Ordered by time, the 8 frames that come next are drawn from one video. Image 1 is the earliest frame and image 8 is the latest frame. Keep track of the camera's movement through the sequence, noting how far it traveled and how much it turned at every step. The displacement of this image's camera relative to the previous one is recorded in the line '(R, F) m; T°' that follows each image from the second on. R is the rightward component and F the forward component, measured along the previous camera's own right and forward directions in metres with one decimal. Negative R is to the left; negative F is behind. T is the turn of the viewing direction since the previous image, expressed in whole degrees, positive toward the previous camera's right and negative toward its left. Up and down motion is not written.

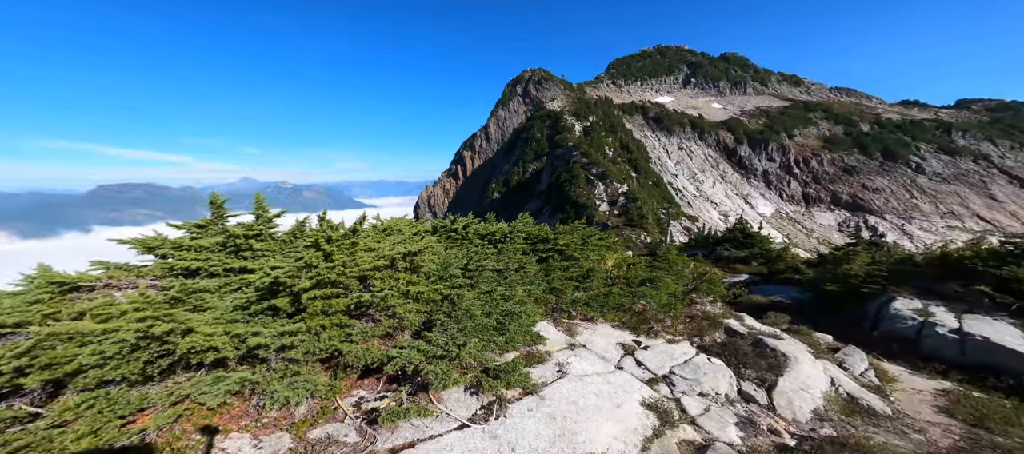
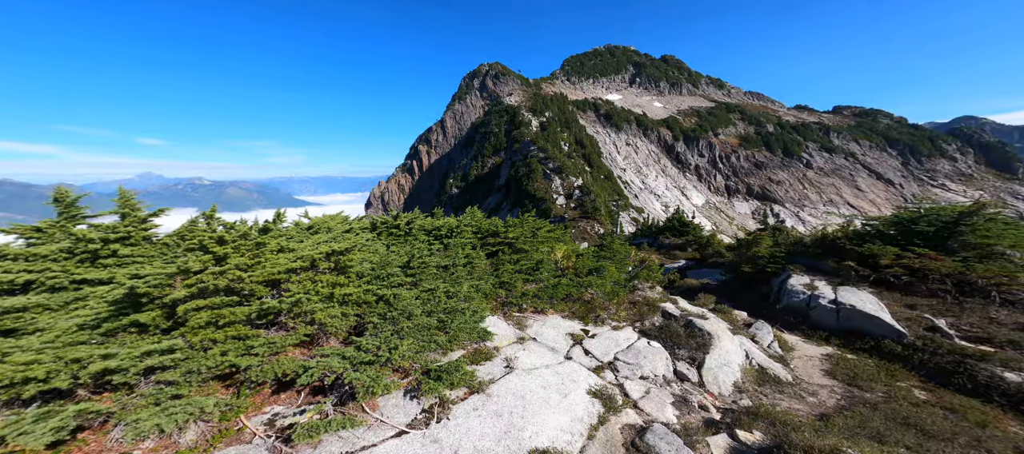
(+0.1, 0.0) m; +8°
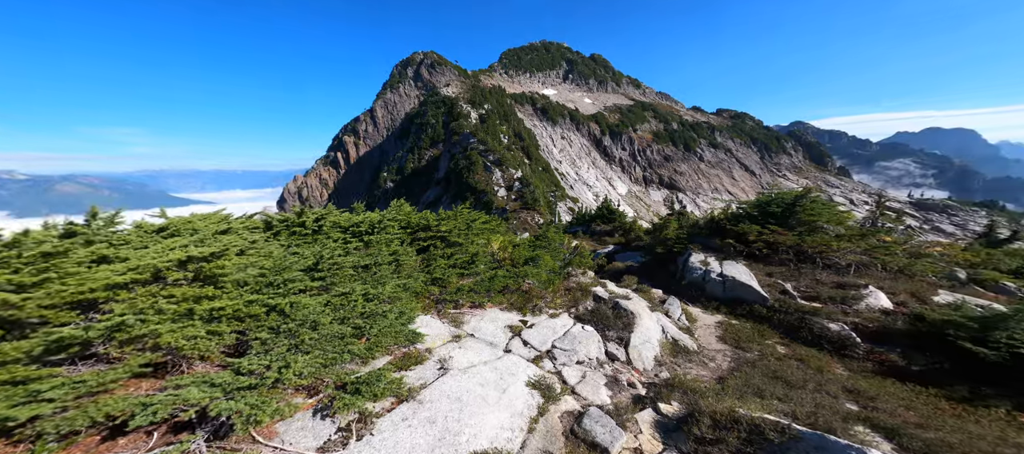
(+0.1, +0.1) m; +9°
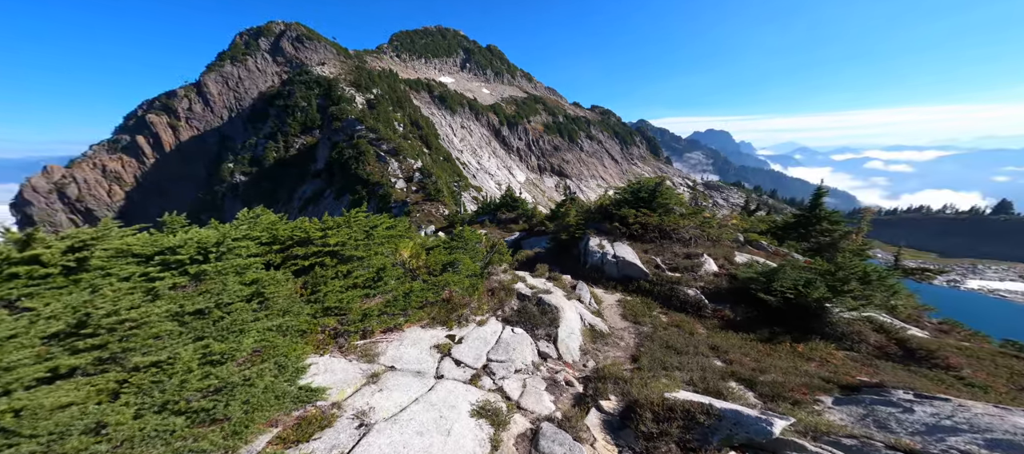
(-0.4, +0.8) m; +16°
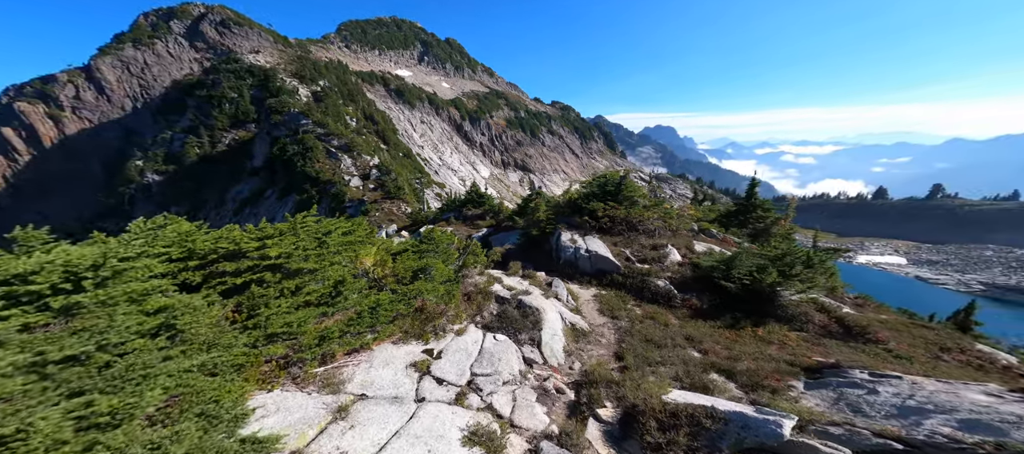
(-0.4, +0.7) m; +6°
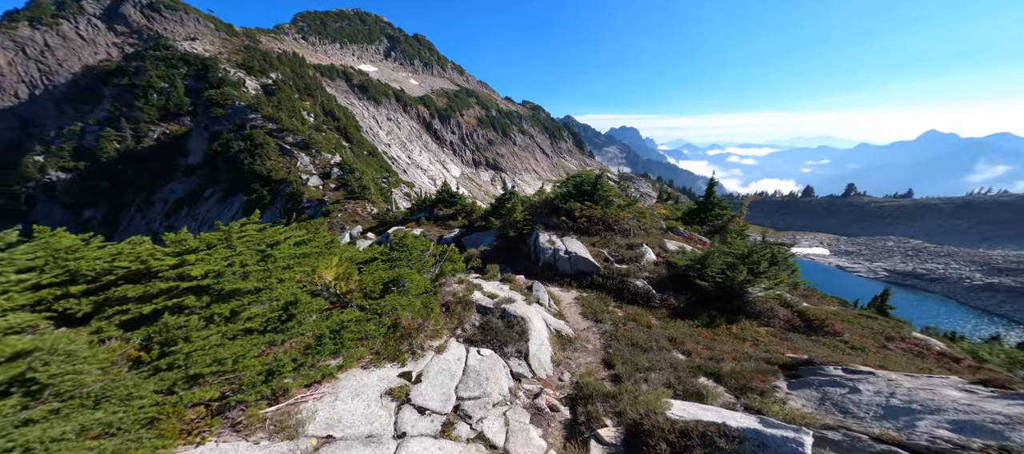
(-0.3, +0.7) m; +5°
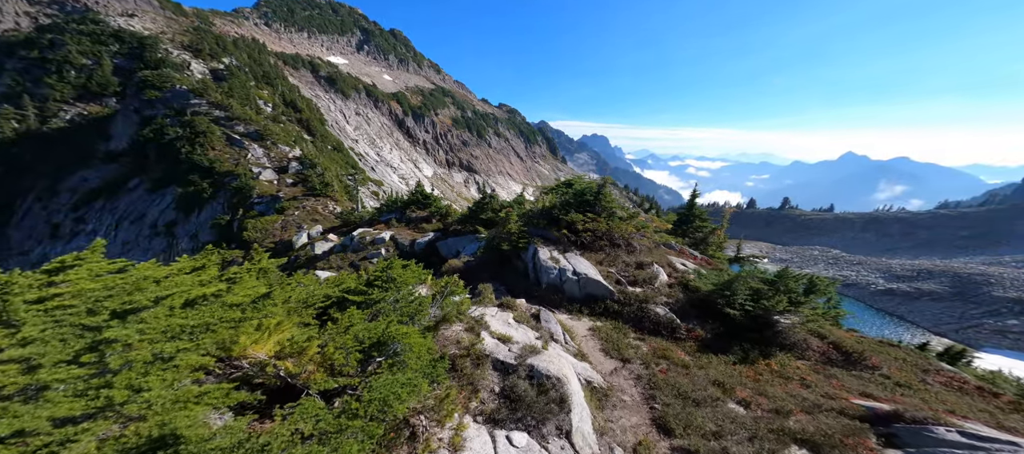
(-1.6, +3.3) m; +5°
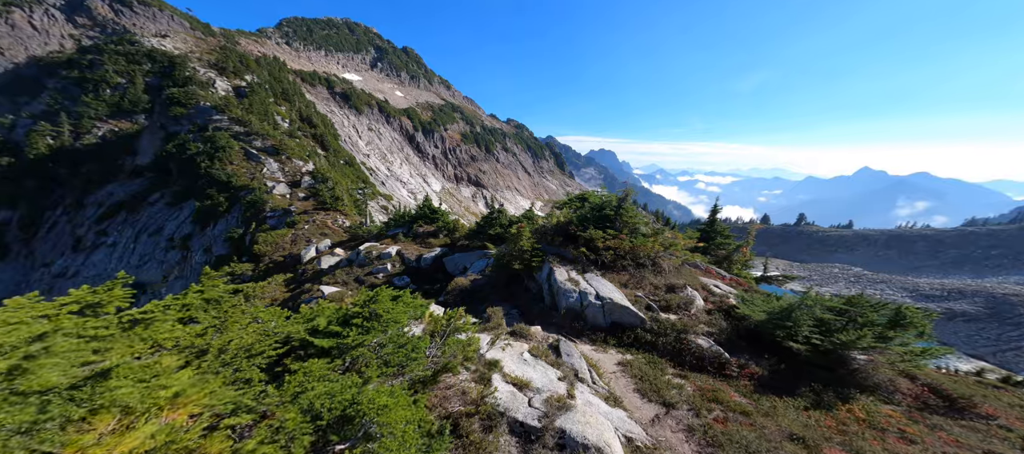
(-0.3, +2.4) m; -2°
